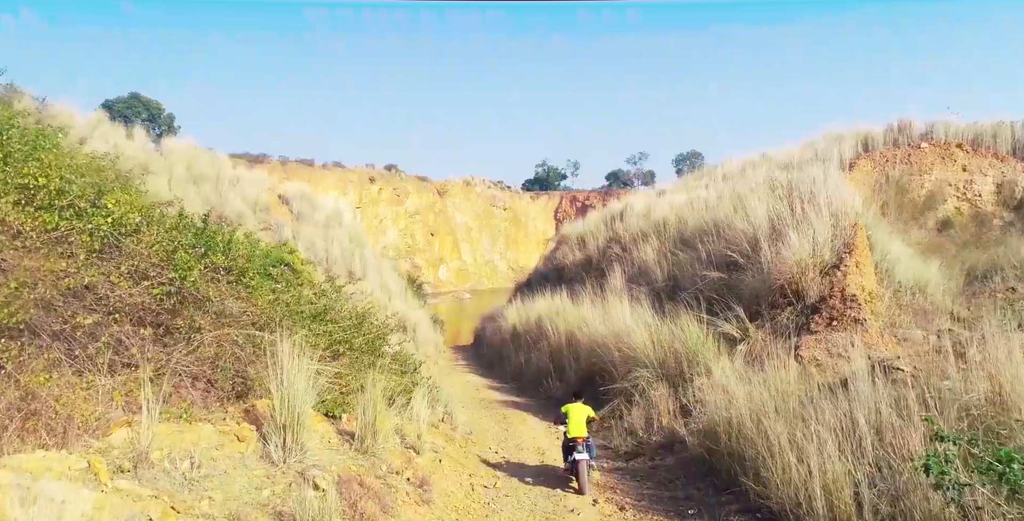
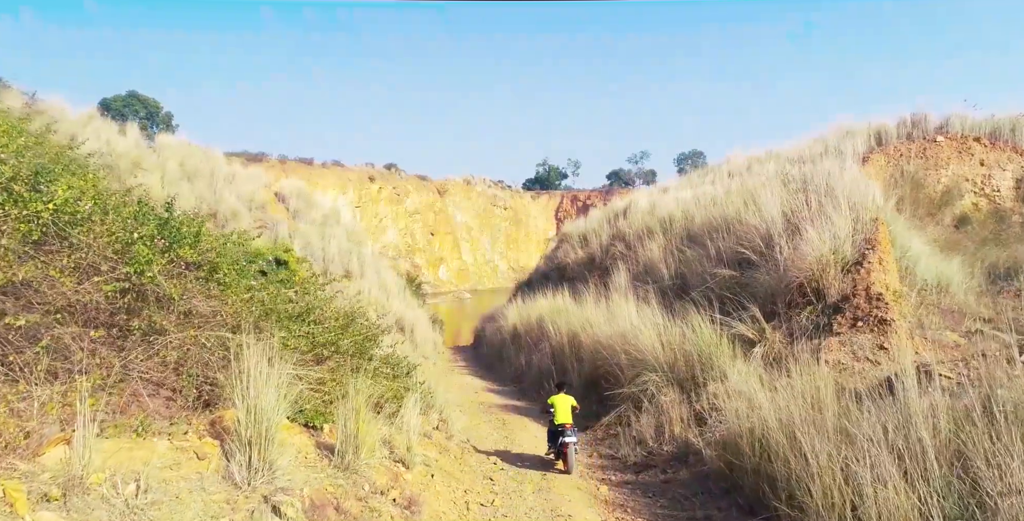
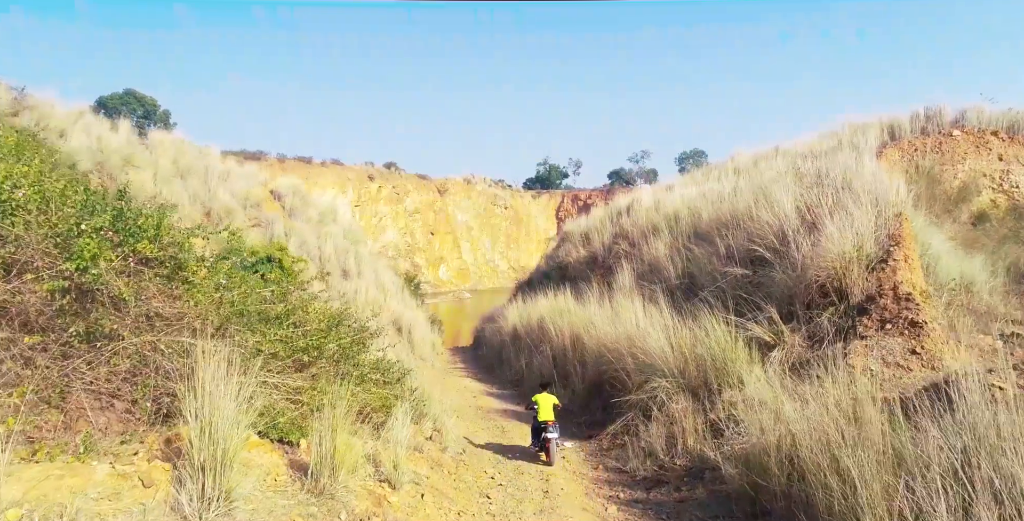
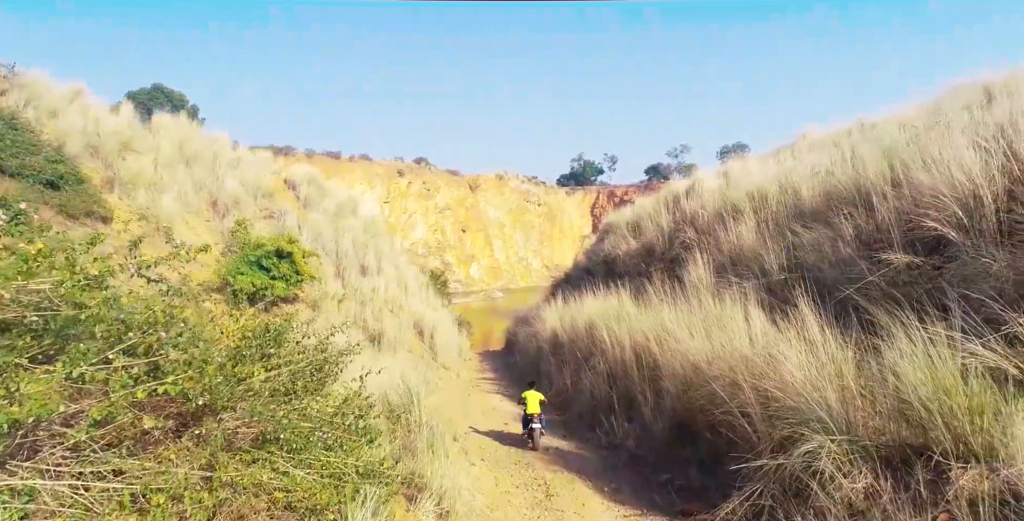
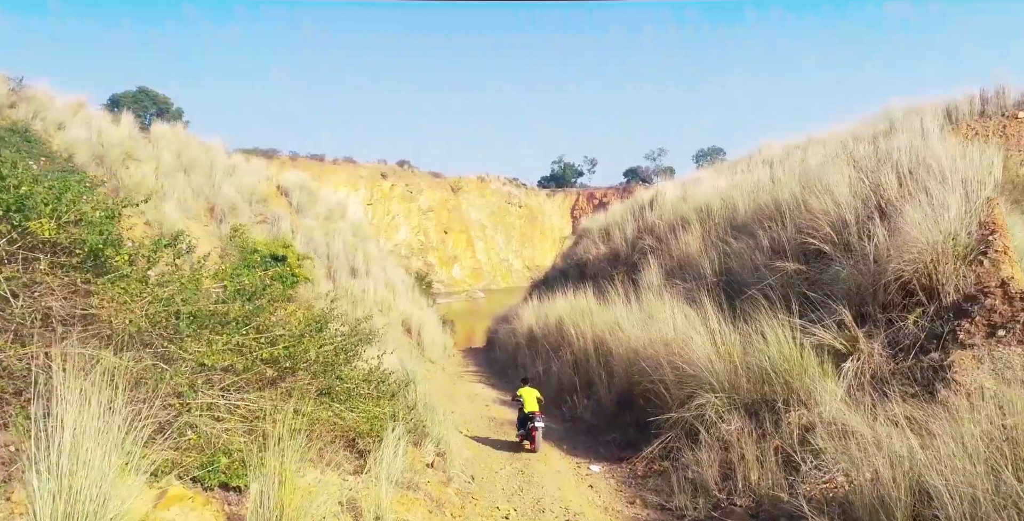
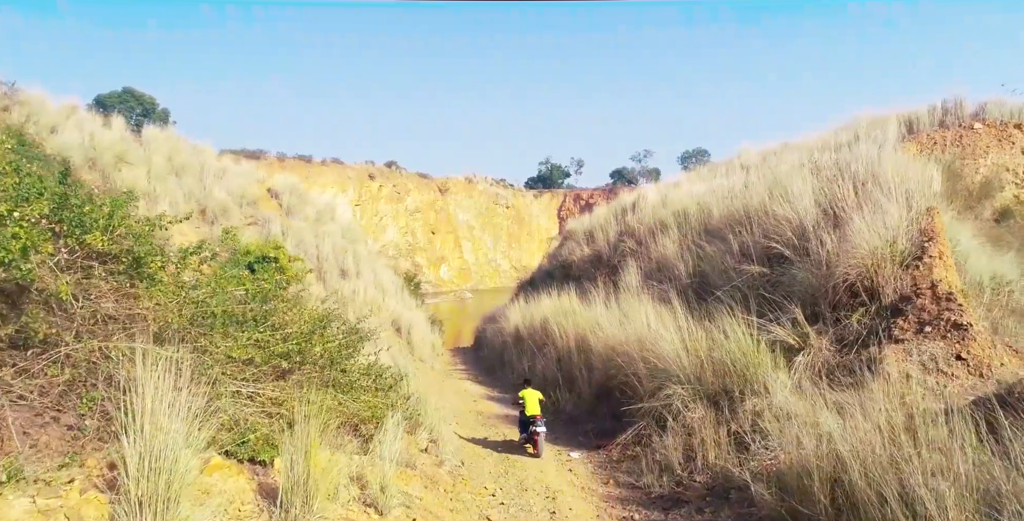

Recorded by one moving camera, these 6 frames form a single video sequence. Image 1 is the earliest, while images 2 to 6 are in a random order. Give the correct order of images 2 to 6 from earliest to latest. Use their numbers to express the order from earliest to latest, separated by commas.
2, 3, 6, 5, 4
